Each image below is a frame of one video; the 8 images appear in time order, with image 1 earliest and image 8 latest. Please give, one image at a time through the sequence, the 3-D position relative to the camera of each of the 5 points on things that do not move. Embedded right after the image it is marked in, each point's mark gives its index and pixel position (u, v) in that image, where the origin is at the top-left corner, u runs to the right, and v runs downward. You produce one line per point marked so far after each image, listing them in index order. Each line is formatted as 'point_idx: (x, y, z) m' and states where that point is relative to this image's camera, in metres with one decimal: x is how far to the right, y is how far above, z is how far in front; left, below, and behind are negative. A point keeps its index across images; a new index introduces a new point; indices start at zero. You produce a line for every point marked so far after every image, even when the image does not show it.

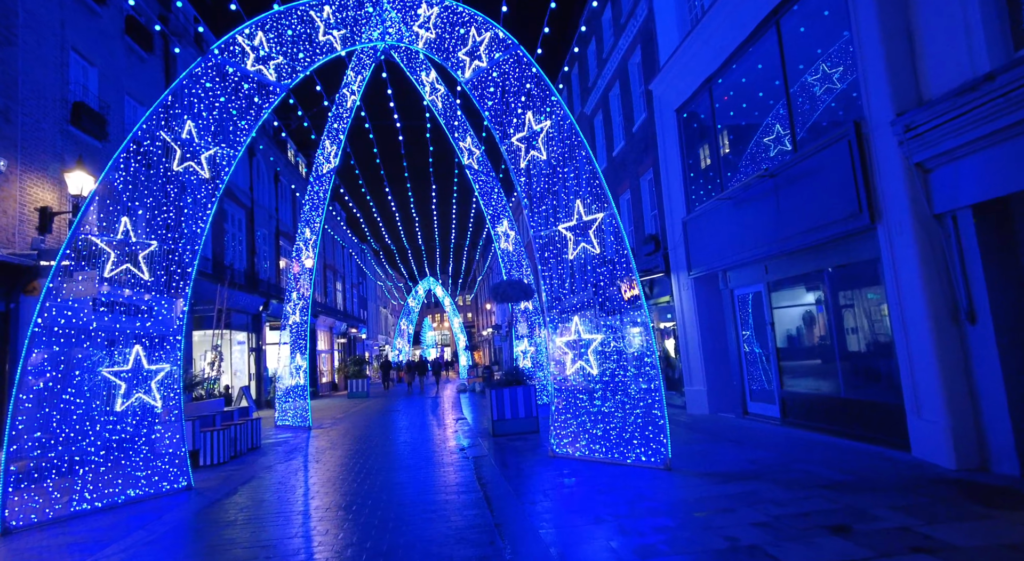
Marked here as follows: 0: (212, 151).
0: (-4.2, +1.8, +8.6) m
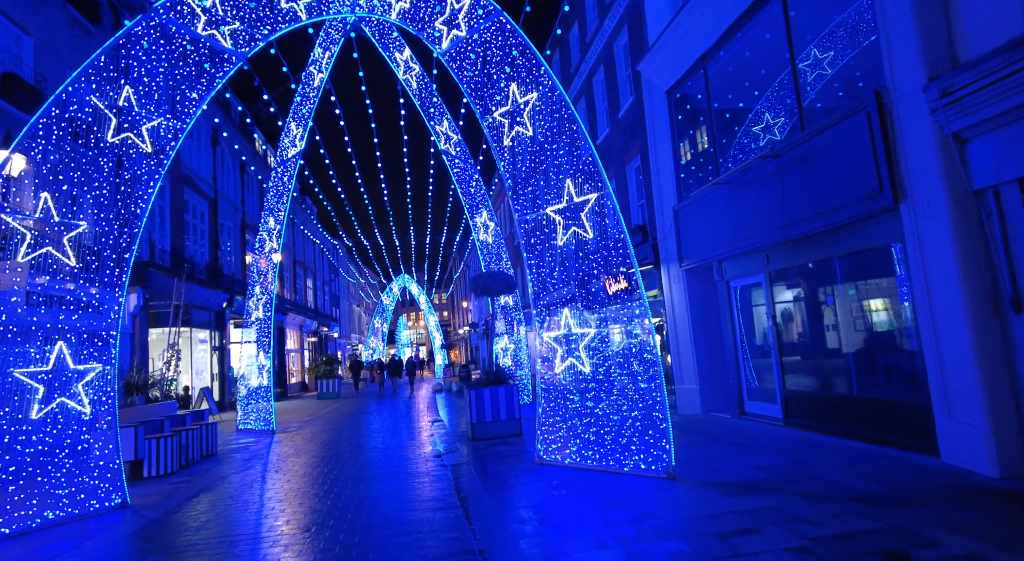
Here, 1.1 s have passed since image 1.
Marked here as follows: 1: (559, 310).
0: (-4.4, +2.0, +7.5) m
1: (+0.6, -0.4, +7.6) m
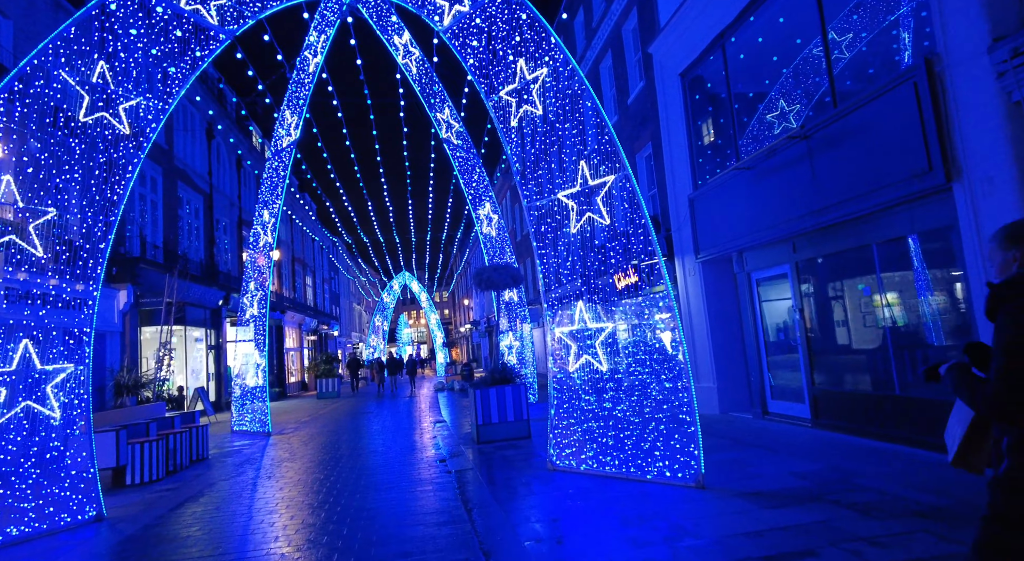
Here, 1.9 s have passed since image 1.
0: (-4.3, +2.0, +6.9) m
1: (+0.7, -0.3, +7.0) m
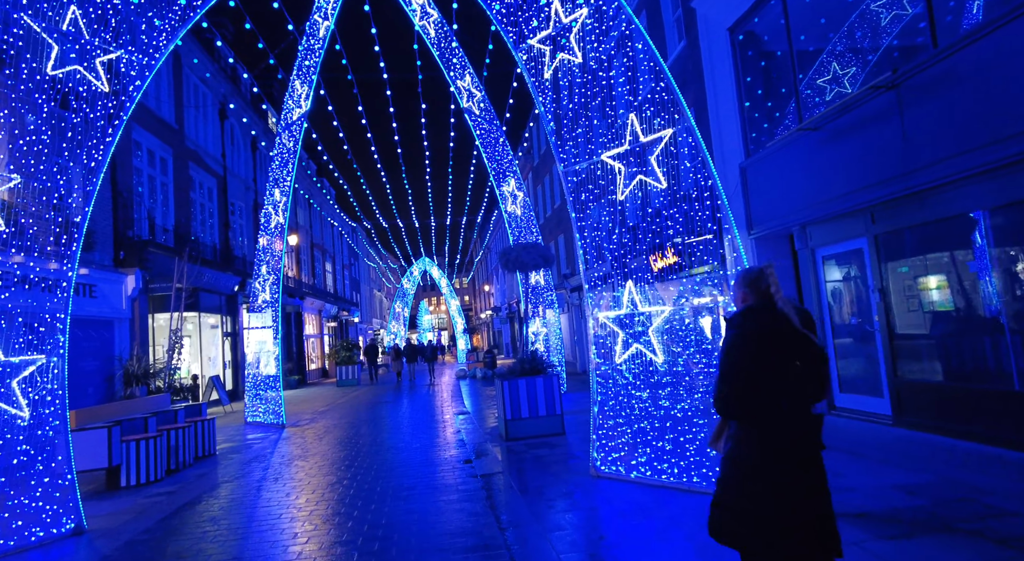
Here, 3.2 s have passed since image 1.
0: (-3.9, +2.2, +6.0) m
1: (+1.1, 0.0, +6.0) m
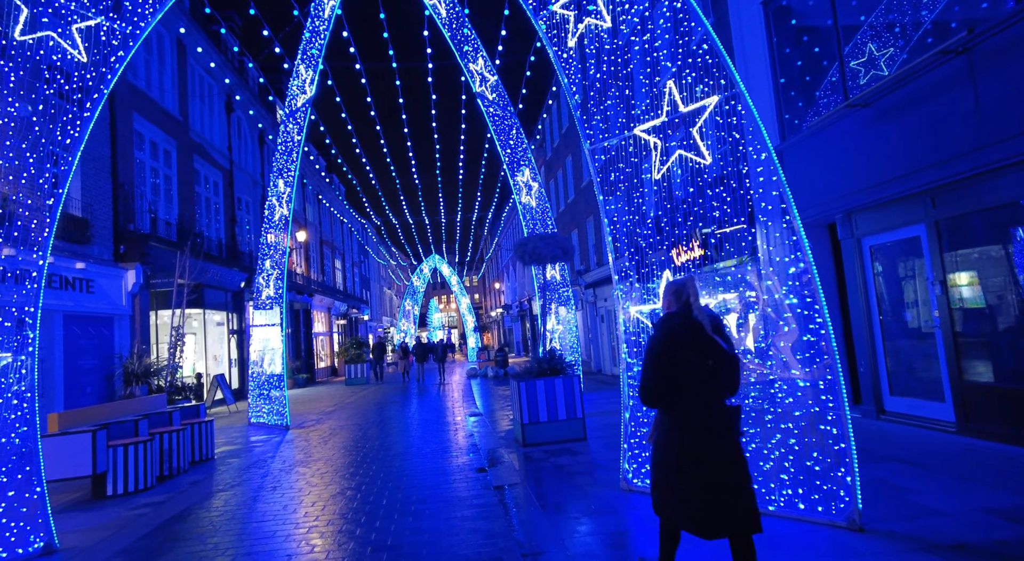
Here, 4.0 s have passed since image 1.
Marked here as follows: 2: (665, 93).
0: (-3.8, +2.3, +5.4) m
1: (+1.2, +0.1, +5.3) m
2: (+1.3, +1.6, +5.2) m
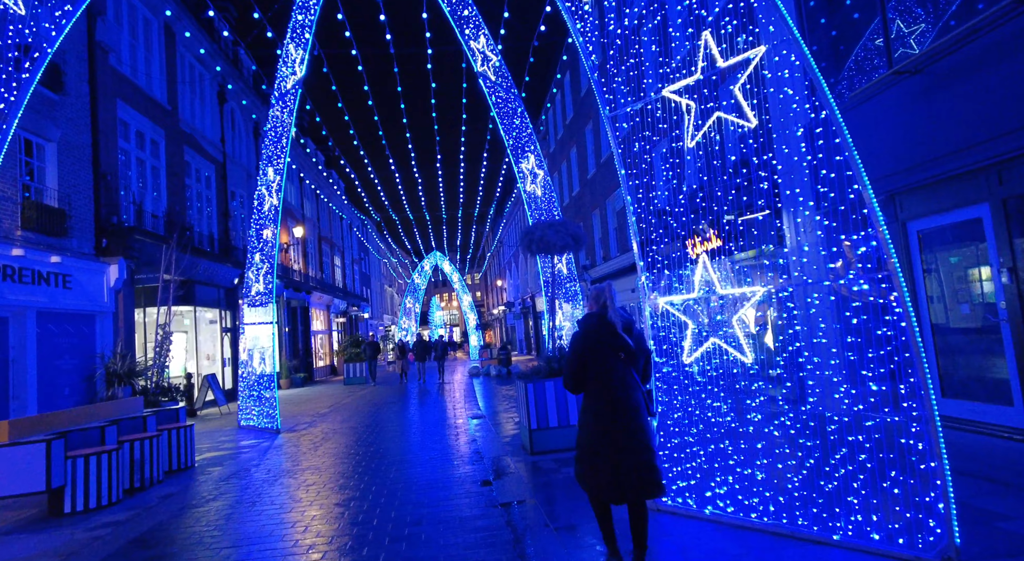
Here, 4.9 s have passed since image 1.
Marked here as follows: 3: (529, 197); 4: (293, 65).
0: (-3.7, +2.4, +4.7) m
1: (+1.3, +0.2, +4.6) m
2: (+1.3, +1.7, +4.4) m
3: (+0.3, +1.7, +12.3) m
4: (-4.1, +4.0, +11.4) m
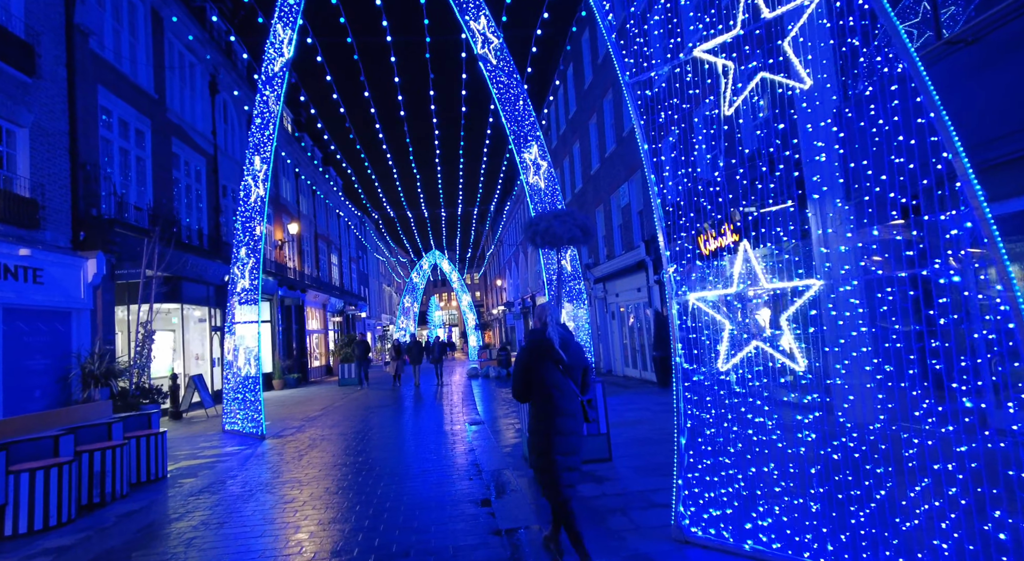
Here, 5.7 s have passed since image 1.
0: (-3.7, +2.5, +4.0) m
1: (+1.3, +0.2, +3.8) m
2: (+1.4, +1.7, +3.7) m
3: (+0.4, +1.7, +11.6) m
4: (-4.0, +4.0, +10.7) m
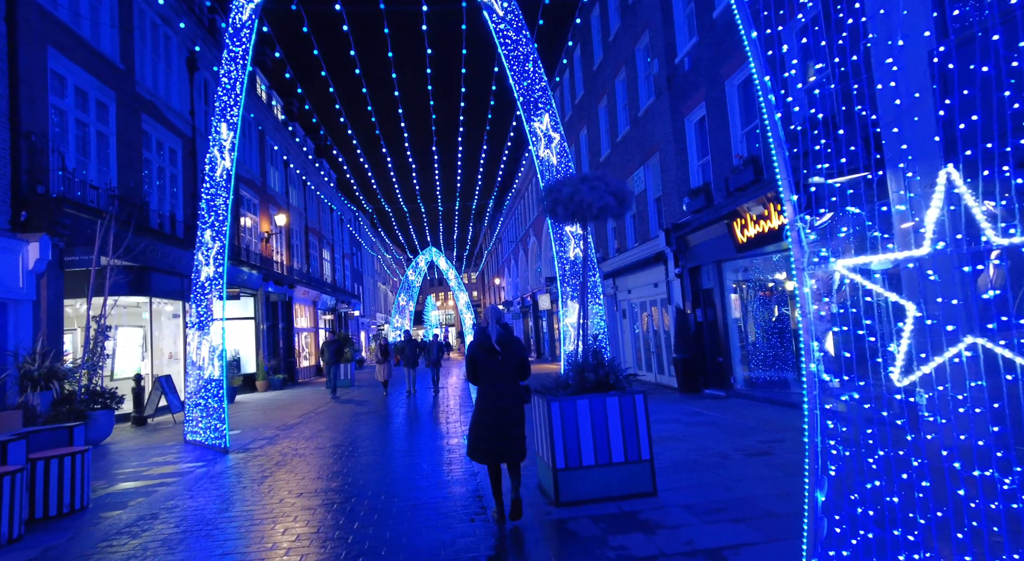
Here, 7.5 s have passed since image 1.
0: (-3.5, +2.7, +2.4) m
1: (+1.5, +0.4, +2.3) m
2: (+1.6, +1.9, +2.1) m
3: (+0.5, +1.9, +10.0) m
4: (-3.9, +4.2, +9.0) m
